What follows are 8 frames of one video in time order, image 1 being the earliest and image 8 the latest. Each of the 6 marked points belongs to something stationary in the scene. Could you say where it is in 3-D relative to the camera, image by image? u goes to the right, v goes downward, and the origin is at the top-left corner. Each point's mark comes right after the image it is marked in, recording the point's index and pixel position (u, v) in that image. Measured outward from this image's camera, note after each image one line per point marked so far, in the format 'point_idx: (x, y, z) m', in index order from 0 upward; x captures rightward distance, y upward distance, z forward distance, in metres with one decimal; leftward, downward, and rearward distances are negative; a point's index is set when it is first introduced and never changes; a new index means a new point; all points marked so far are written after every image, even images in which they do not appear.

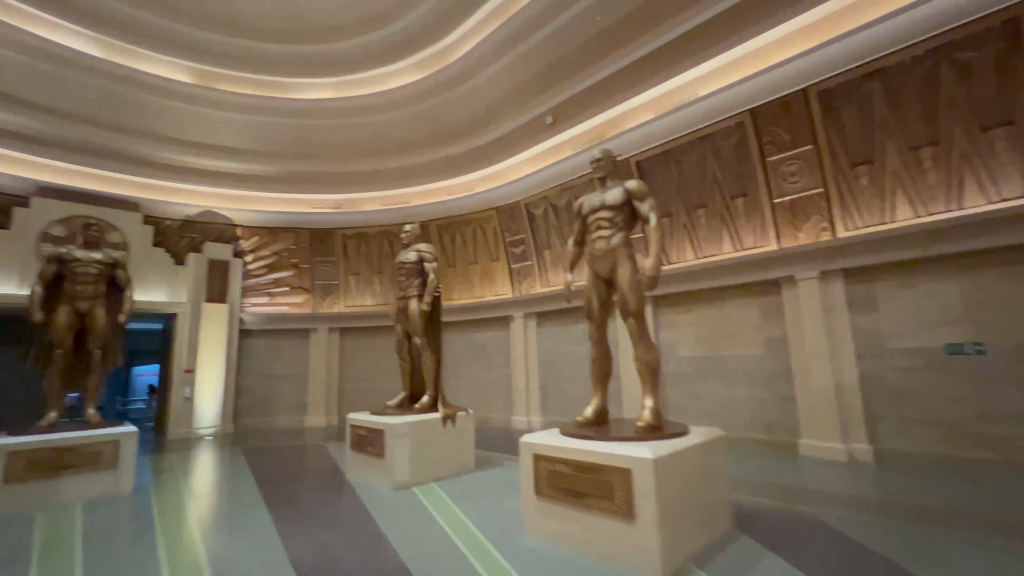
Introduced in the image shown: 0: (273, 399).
0: (-5.2, -2.4, +9.8) m
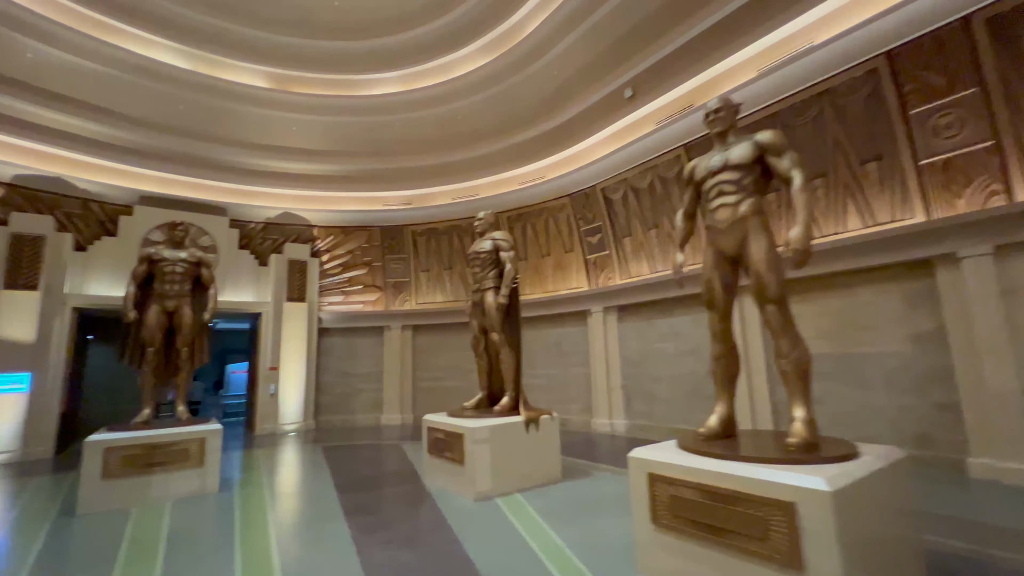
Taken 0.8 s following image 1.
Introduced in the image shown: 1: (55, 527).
0: (-3.6, -2.4, +9.9) m
1: (-3.9, -2.0, +3.8) m
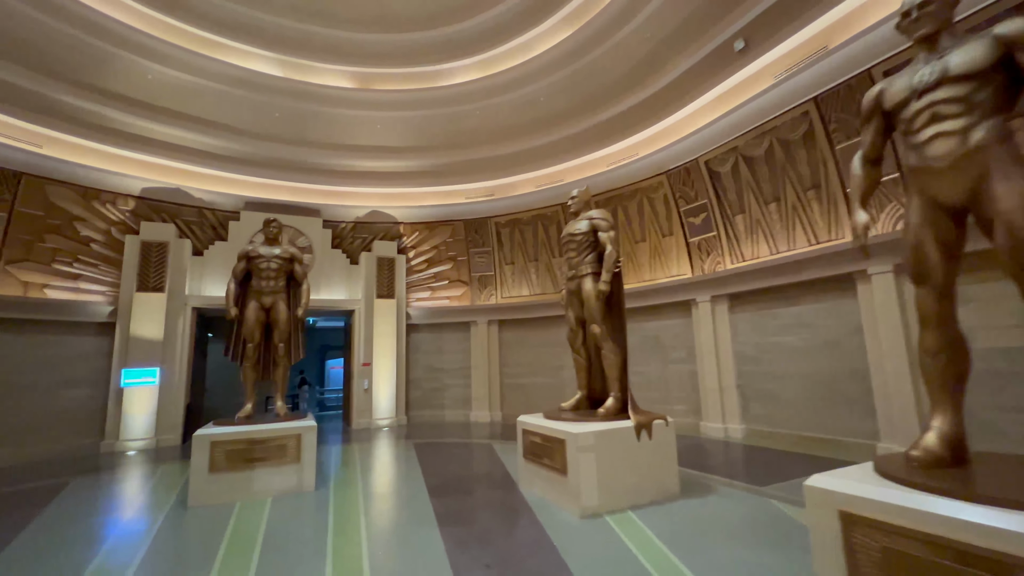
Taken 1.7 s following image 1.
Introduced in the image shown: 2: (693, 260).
0: (-1.6, -2.3, +9.9) m
1: (-3.0, -2.0, +3.9) m
2: (+3.0, +0.5, +7.5) m
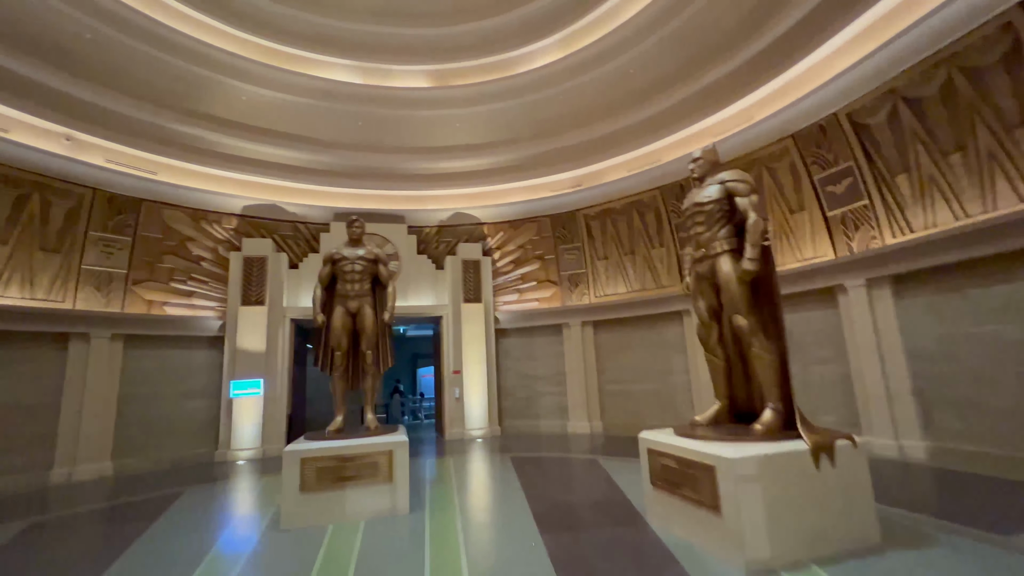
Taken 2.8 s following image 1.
0: (+0.4, -2.3, +9.2) m
1: (-2.0, -2.1, +3.6) m
2: (+4.4, +0.7, +6.2) m
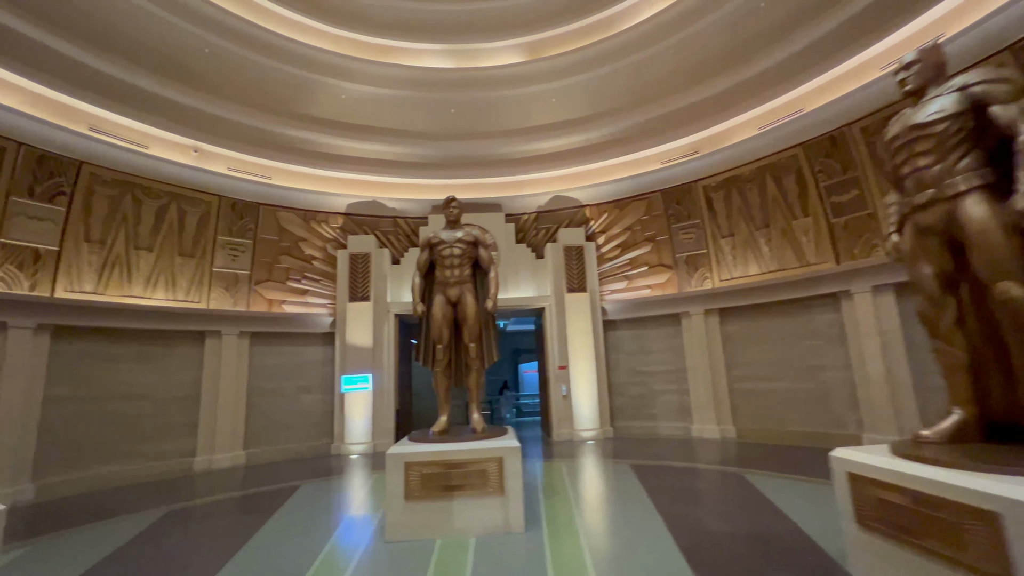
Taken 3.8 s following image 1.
0: (+2.5, -2.1, +8.3) m
1: (-1.1, -1.9, +3.3) m
2: (+5.7, +1.1, +4.4) m
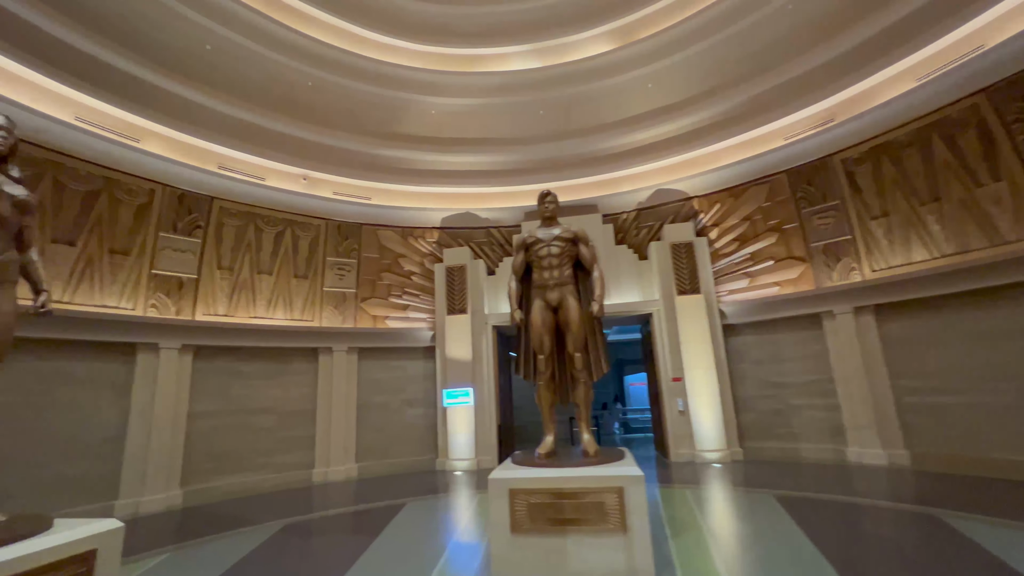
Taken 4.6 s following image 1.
0: (+4.3, -2.0, +7.0) m
1: (-0.3, -2.0, +2.9) m
2: (+6.4, +1.3, +2.7) m
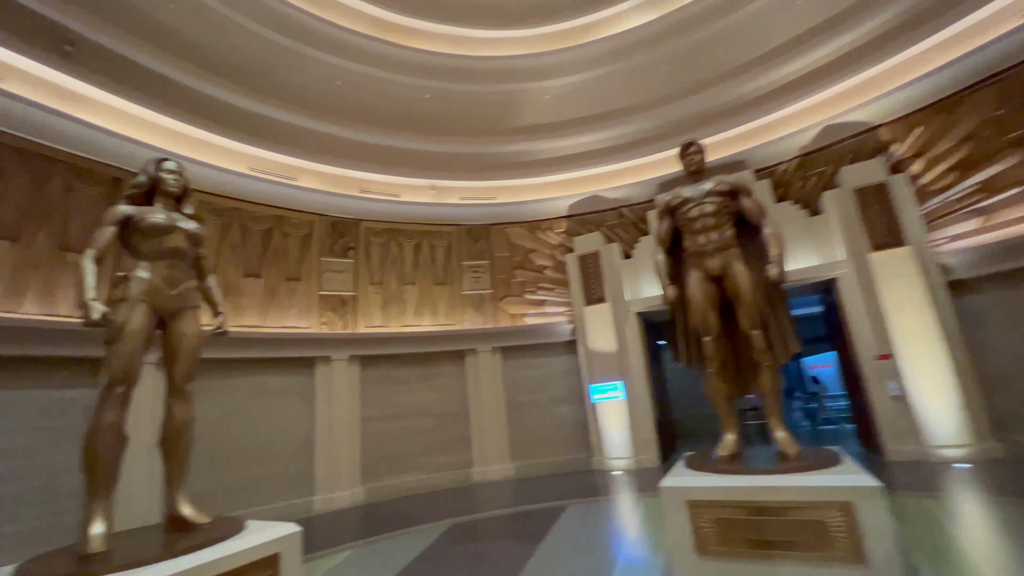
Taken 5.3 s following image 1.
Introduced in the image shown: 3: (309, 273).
0: (+6.3, -1.2, +5.1) m
1: (+0.8, -1.8, +2.4) m
2: (+6.7, +2.2, +0.3) m
3: (-3.1, +0.2, +6.8) m
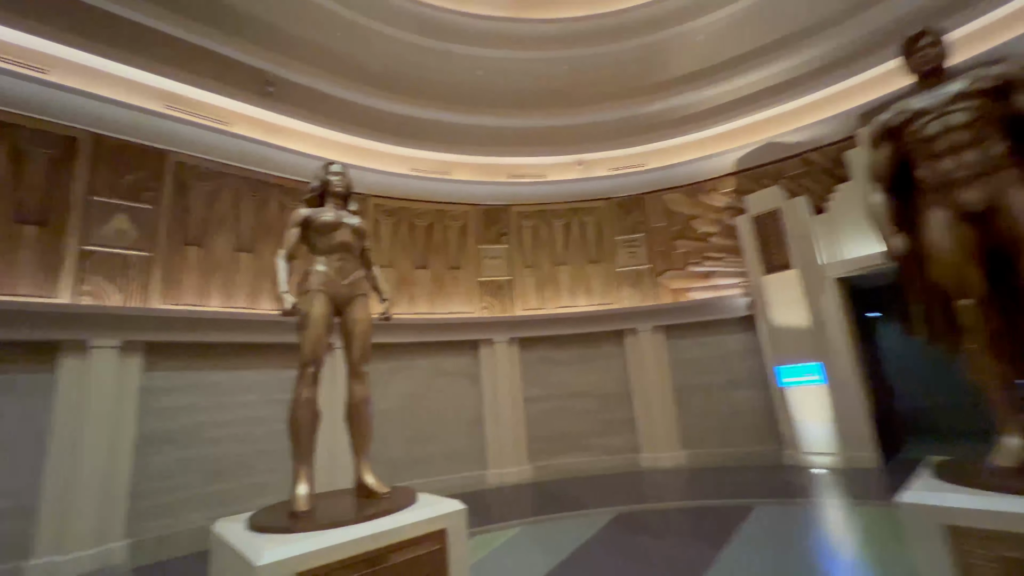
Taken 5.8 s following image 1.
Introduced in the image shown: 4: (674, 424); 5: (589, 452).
0: (+7.6, -0.6, +2.4) m
1: (+1.6, -1.6, +1.8) m
2: (+6.1, +2.7, -2.3) m
3: (-0.7, +0.4, +7.2) m
4: (+2.5, -2.1, +6.9) m
5: (+1.2, -2.5, +7.0) m
